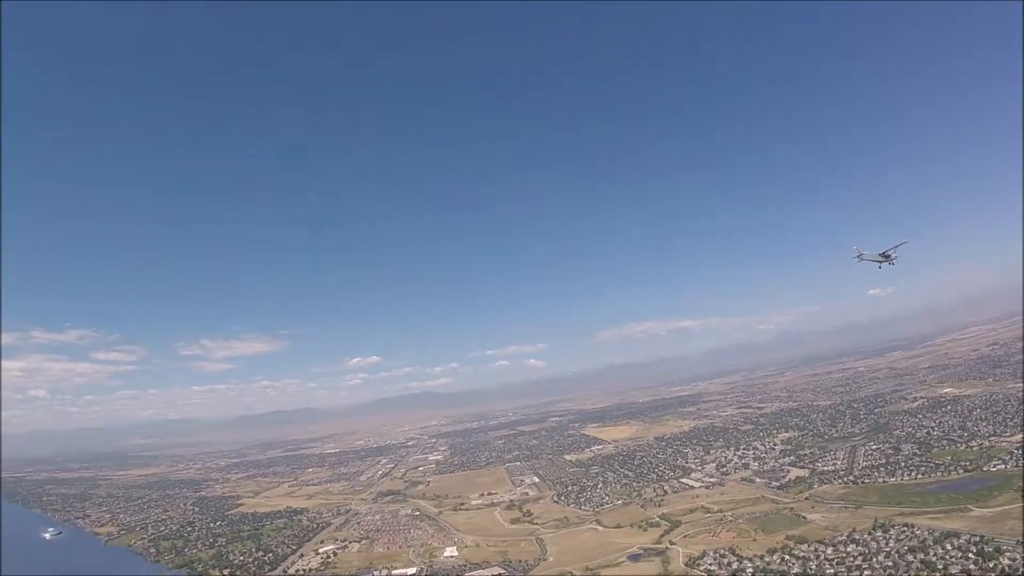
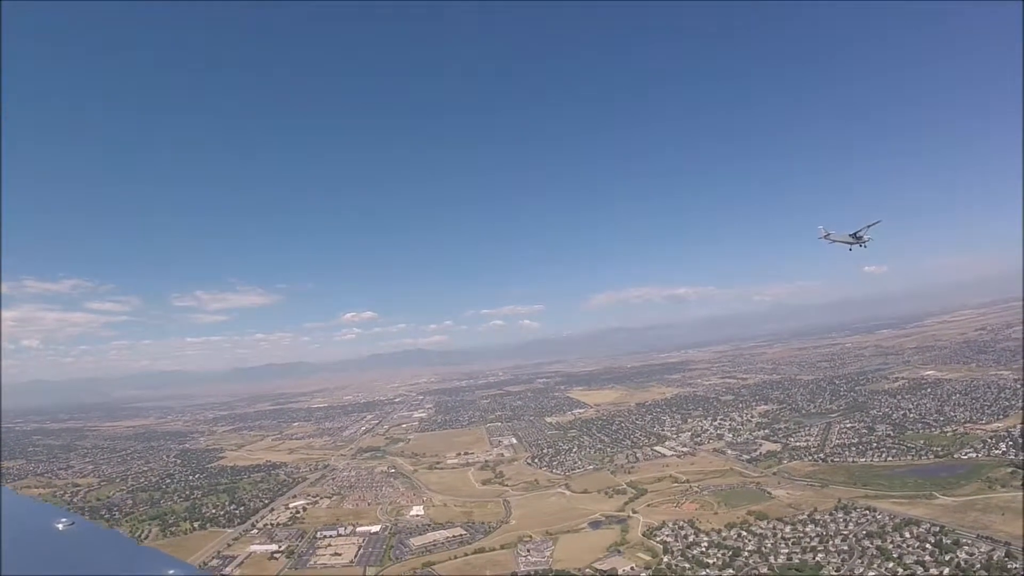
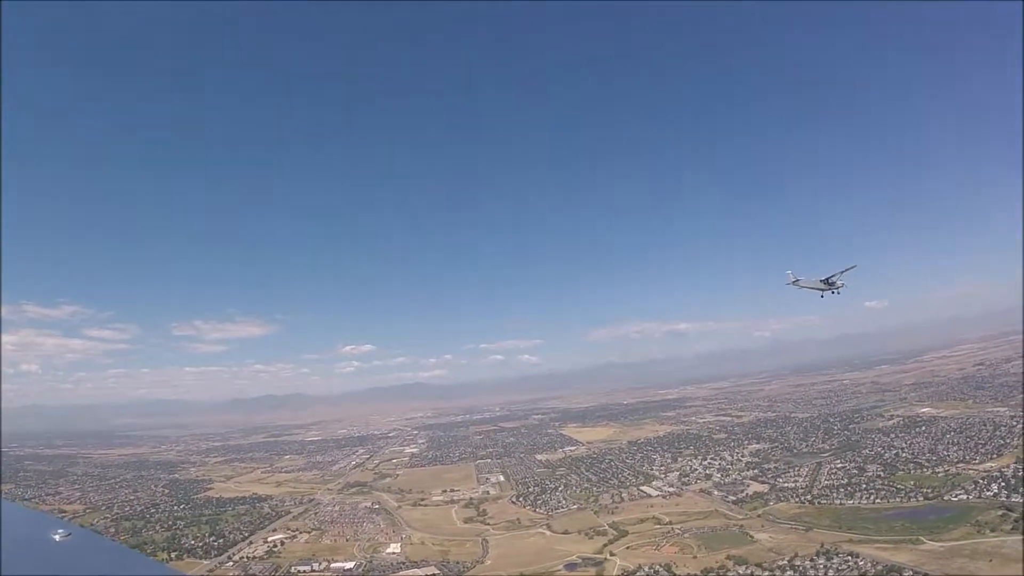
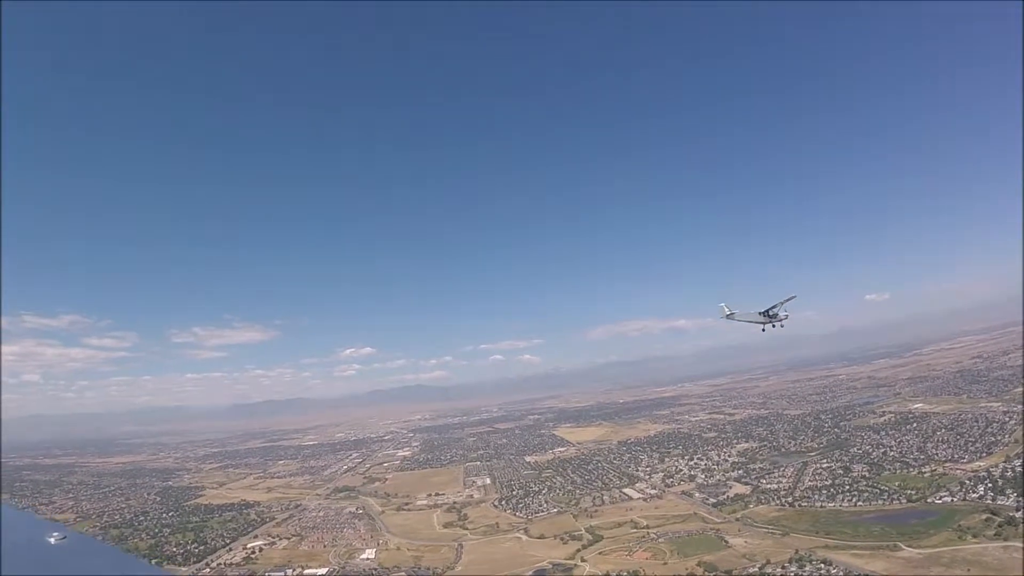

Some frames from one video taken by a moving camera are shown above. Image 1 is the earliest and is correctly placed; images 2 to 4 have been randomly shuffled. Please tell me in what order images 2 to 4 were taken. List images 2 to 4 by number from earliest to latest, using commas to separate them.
2, 3, 4
